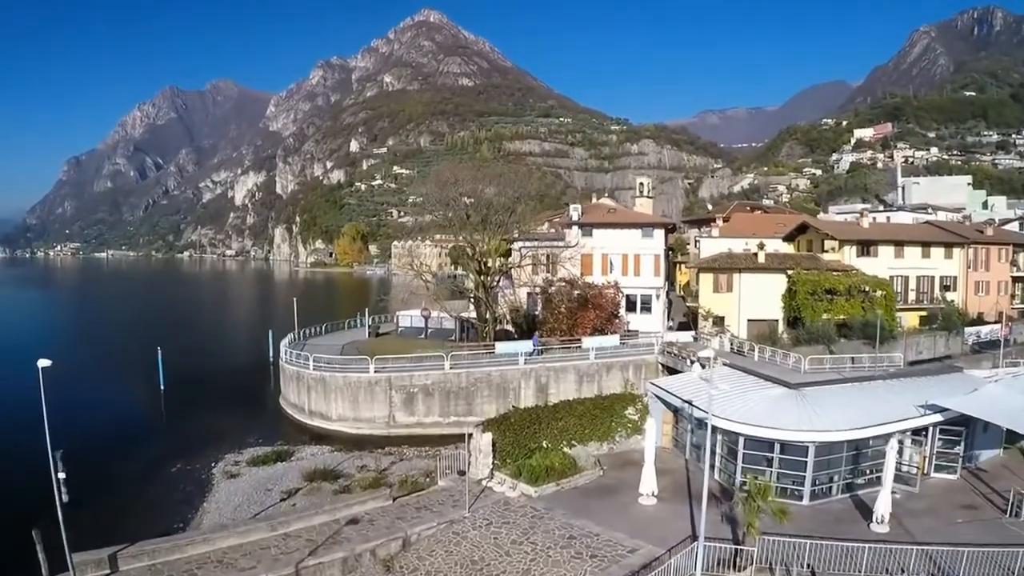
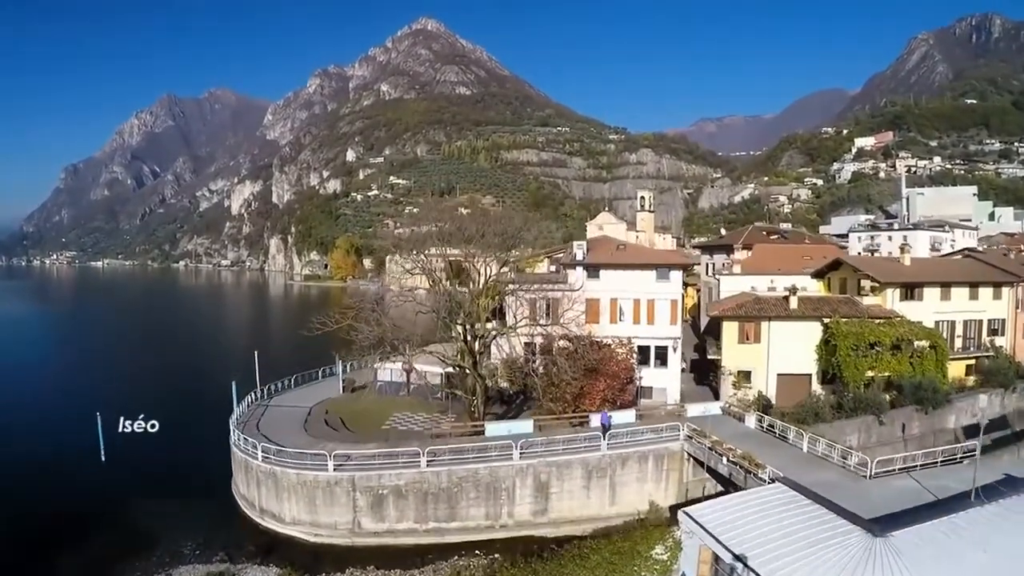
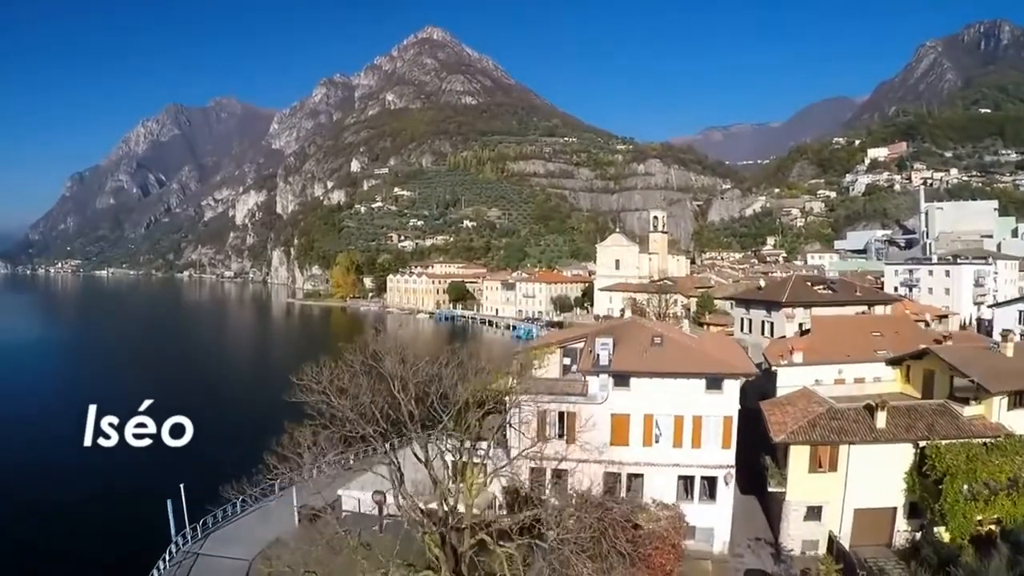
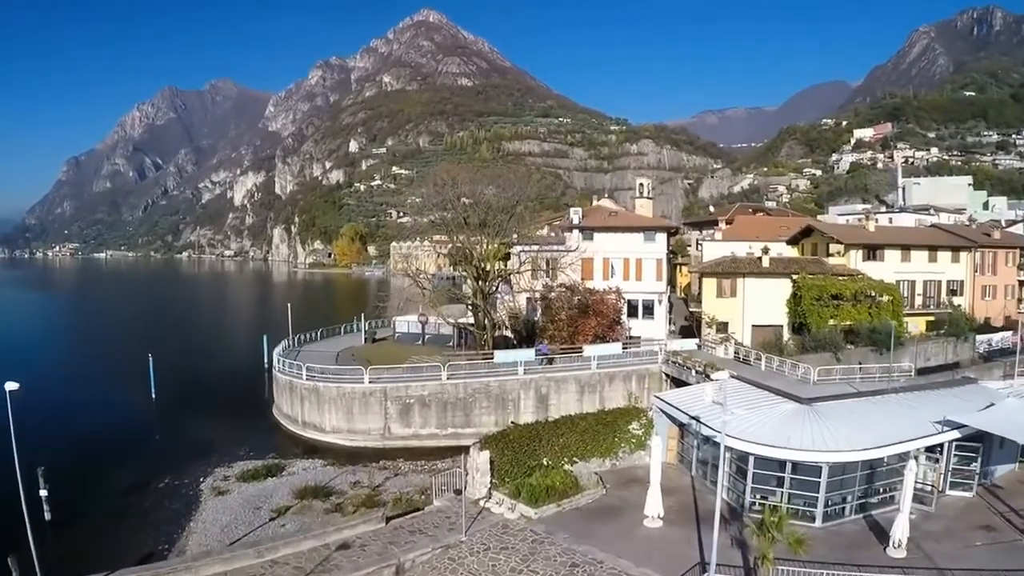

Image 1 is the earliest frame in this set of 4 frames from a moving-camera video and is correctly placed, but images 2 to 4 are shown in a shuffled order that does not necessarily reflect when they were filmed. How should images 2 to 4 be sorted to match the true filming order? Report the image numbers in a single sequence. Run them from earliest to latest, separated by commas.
4, 2, 3
